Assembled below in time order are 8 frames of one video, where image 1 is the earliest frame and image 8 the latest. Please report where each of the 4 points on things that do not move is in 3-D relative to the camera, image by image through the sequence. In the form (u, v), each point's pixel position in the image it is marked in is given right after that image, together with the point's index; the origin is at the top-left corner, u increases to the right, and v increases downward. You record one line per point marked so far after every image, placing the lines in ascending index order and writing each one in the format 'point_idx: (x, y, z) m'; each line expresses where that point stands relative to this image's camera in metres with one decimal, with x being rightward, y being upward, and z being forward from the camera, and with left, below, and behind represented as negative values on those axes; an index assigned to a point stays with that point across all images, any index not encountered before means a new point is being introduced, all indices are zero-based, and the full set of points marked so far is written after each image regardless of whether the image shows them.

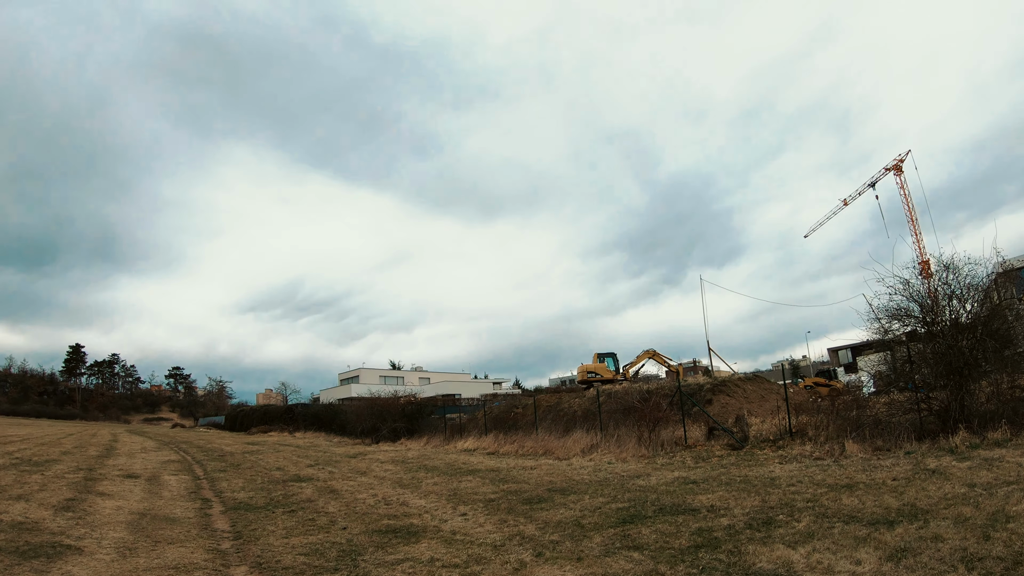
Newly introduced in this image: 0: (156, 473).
0: (-8.7, -4.5, +13.9) m
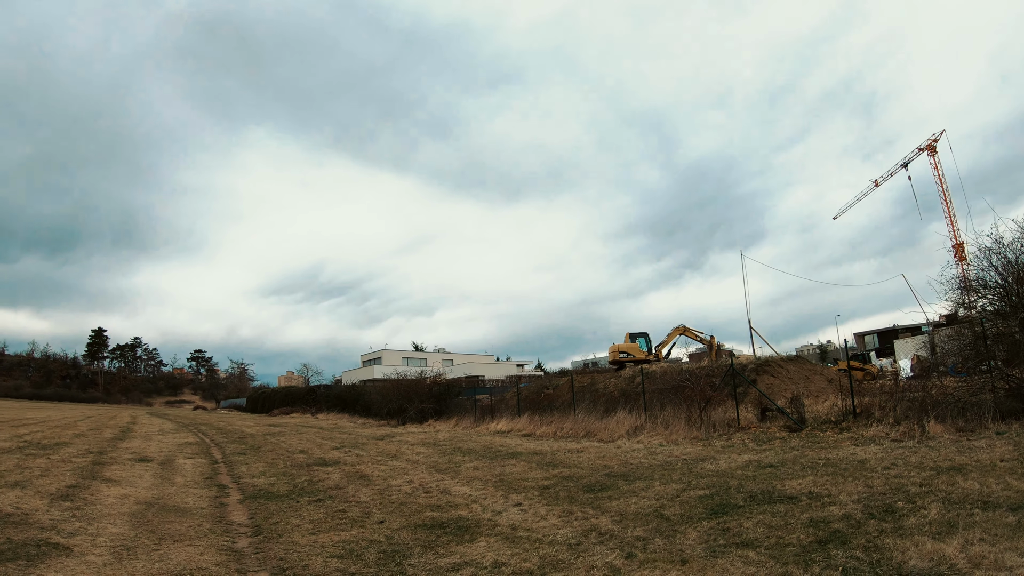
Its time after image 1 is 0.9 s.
0: (-7.7, -3.8, +12.9) m
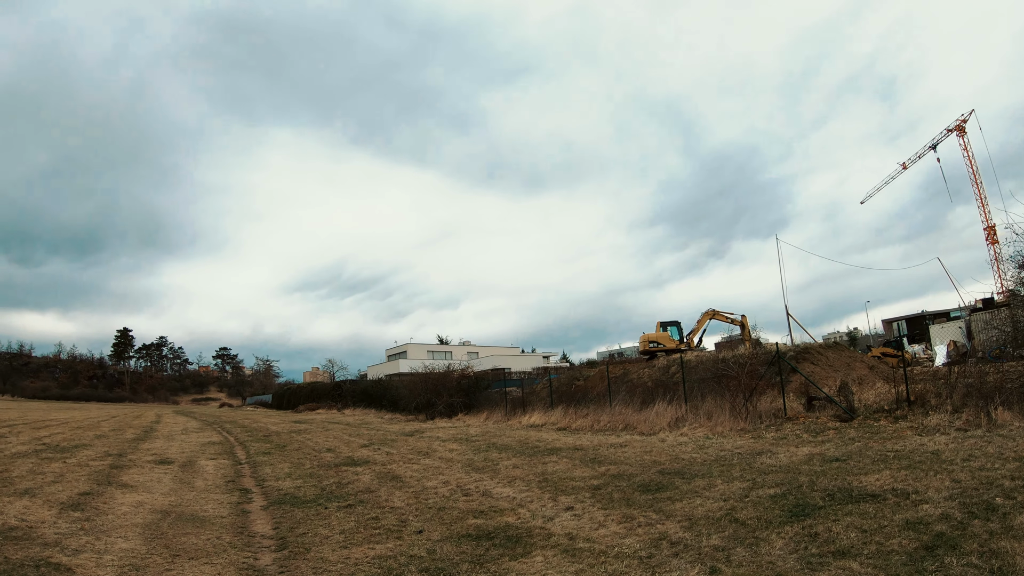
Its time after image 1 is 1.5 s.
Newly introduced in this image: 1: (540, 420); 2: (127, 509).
0: (-6.9, -3.6, +12.3) m
1: (+0.9, -4.3, +18.6) m
2: (-5.0, -2.9, +7.5) m
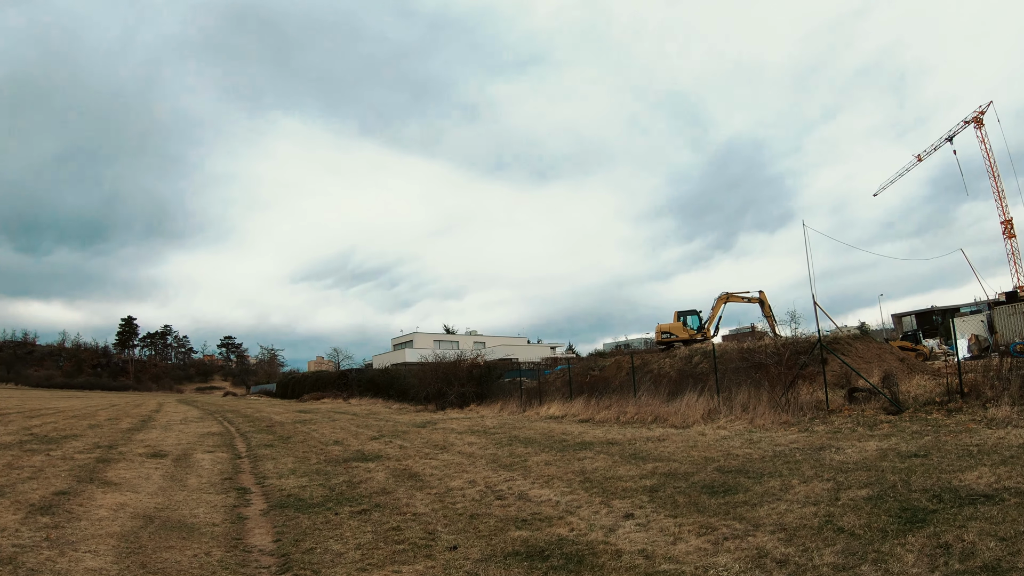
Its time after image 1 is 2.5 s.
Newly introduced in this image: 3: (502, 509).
0: (-6.4, -3.2, +11.3) m
1: (+1.5, -3.8, +17.5) m
2: (-4.6, -2.5, +6.4) m
3: (-0.1, -2.3, +6.0) m
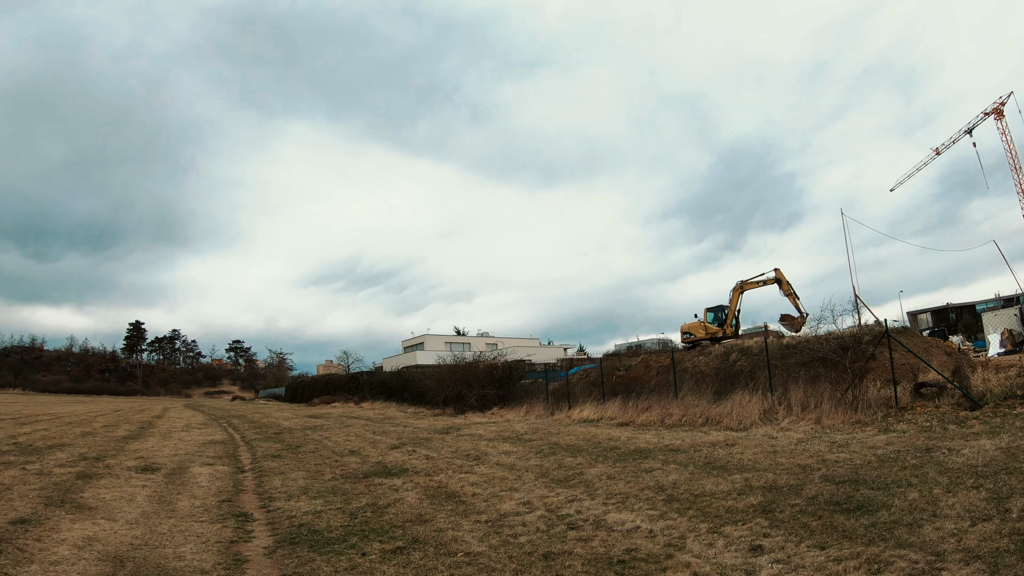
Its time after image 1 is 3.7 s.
0: (-5.6, -3.0, +9.9) m
1: (+2.3, -3.5, +16.0) m
2: (-3.9, -2.3, +5.0) m
3: (+0.6, -2.1, +4.6) m
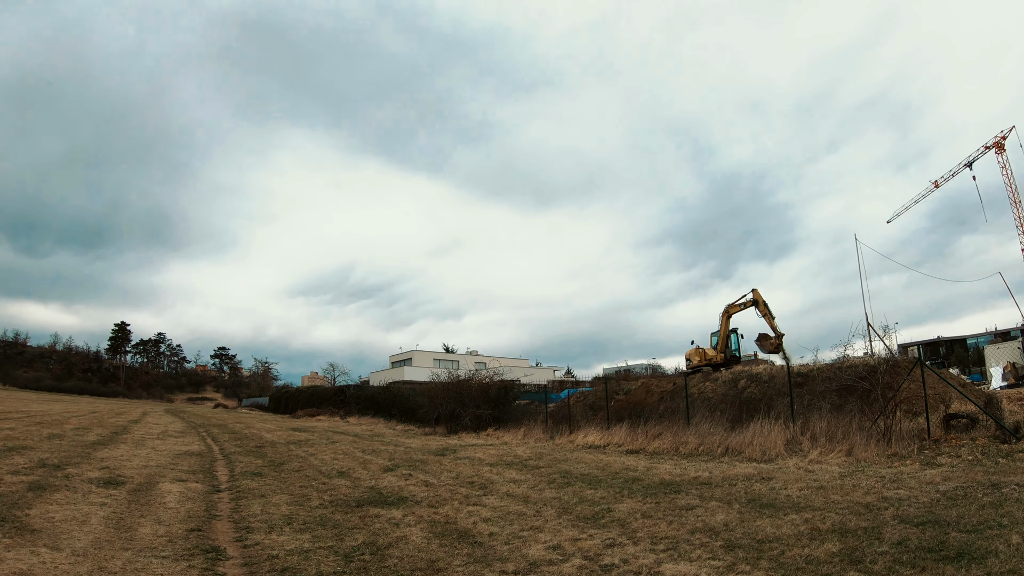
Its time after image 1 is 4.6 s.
0: (-5.5, -2.9, +8.8) m
1: (+2.3, -4.0, +15.0) m
2: (-3.7, -2.1, +4.0) m
3: (+0.8, -2.1, +3.6) m
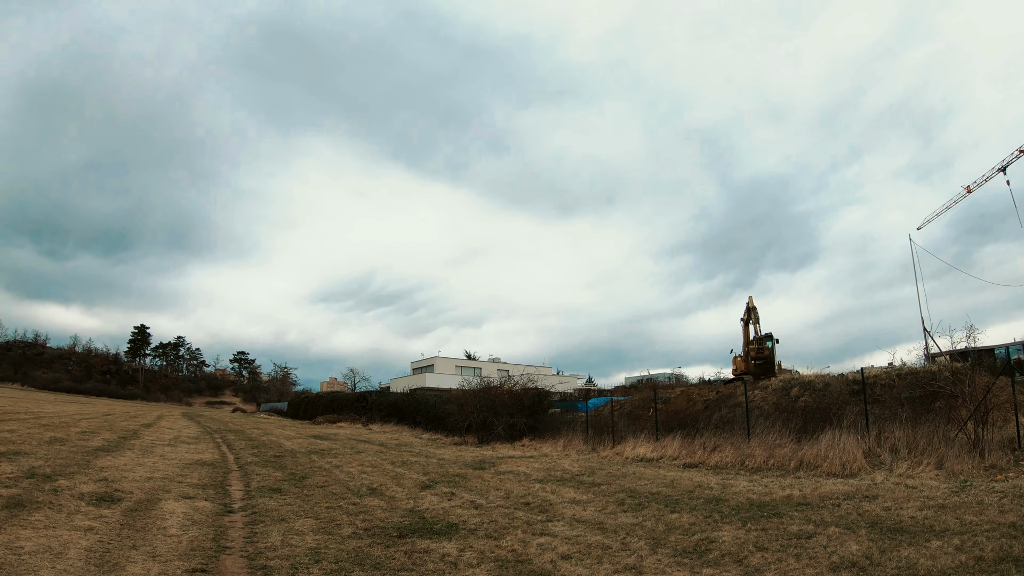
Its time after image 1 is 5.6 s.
0: (-4.7, -2.7, +7.5) m
1: (+3.3, -4.0, +13.5) m
2: (-3.0, -1.9, +2.7) m
3: (+1.5, -1.8, +2.2) m
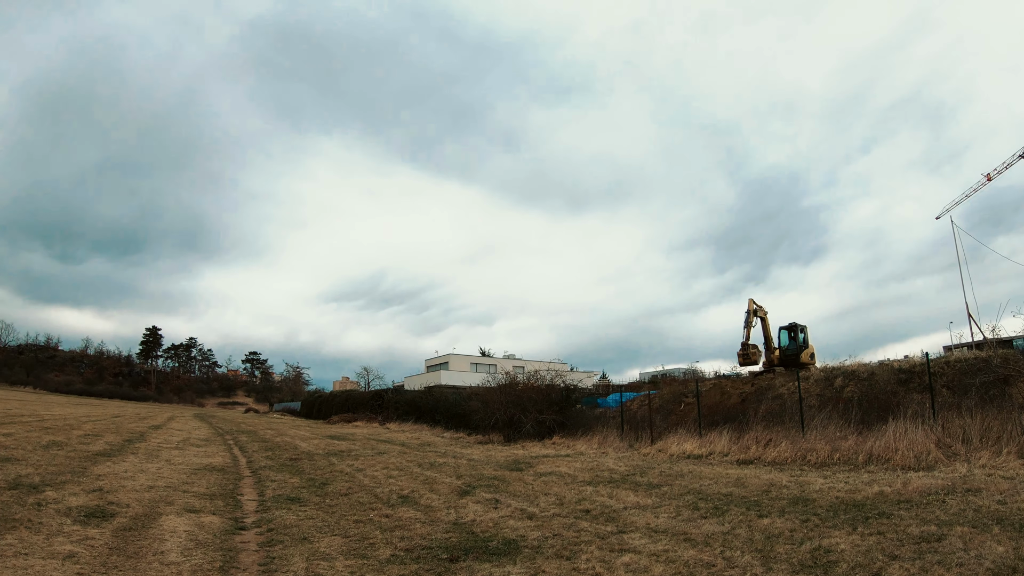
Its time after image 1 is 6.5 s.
0: (-4.0, -2.4, +6.5) m
1: (+4.1, -3.6, +12.4) m
2: (-2.4, -1.6, +1.6) m
3: (+2.1, -1.5, +1.0) m
